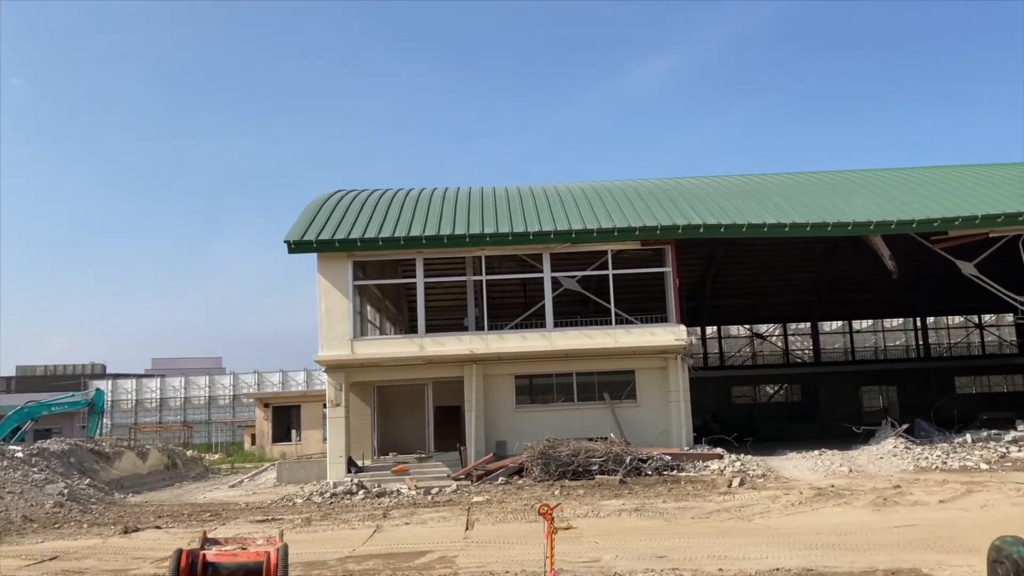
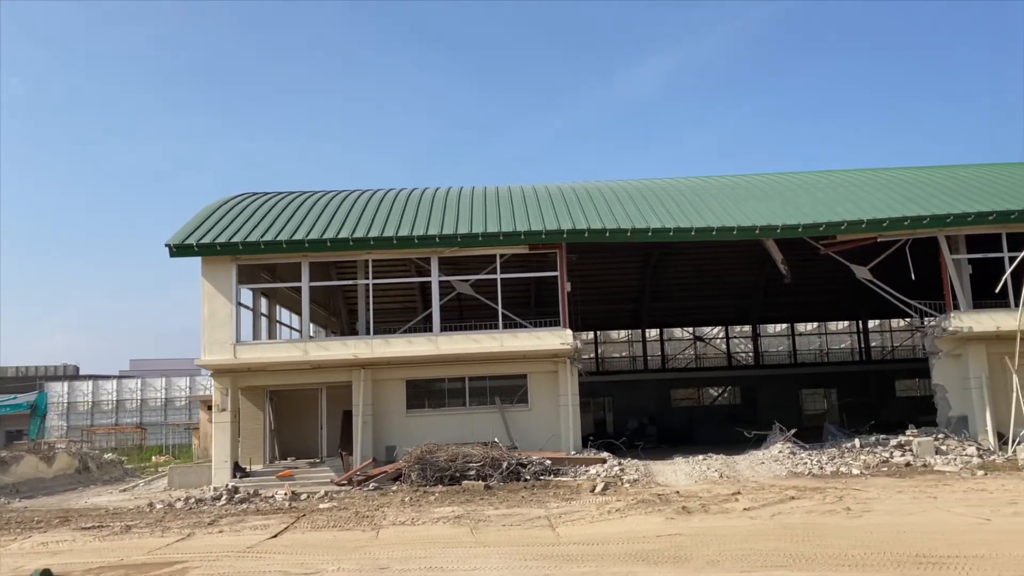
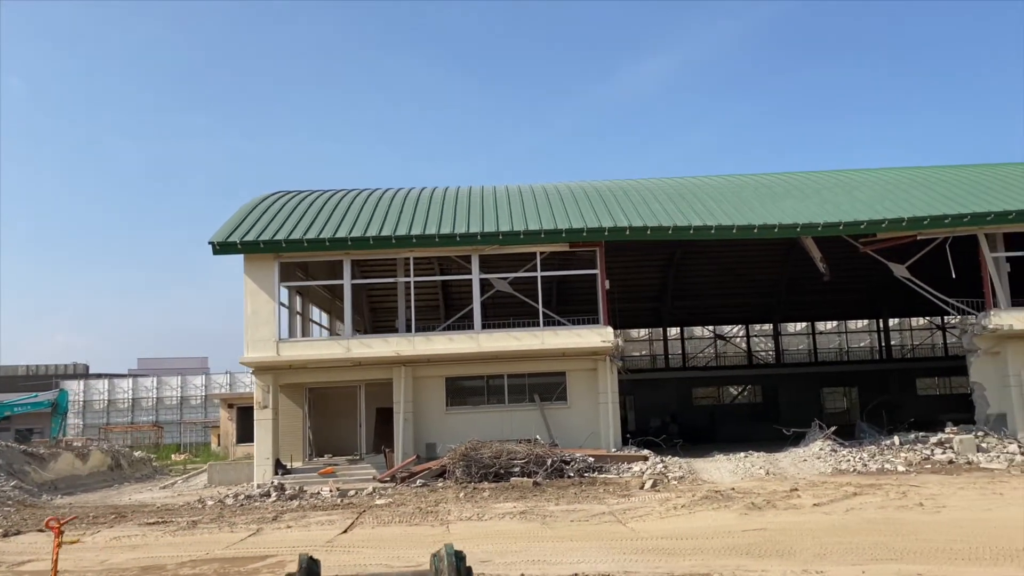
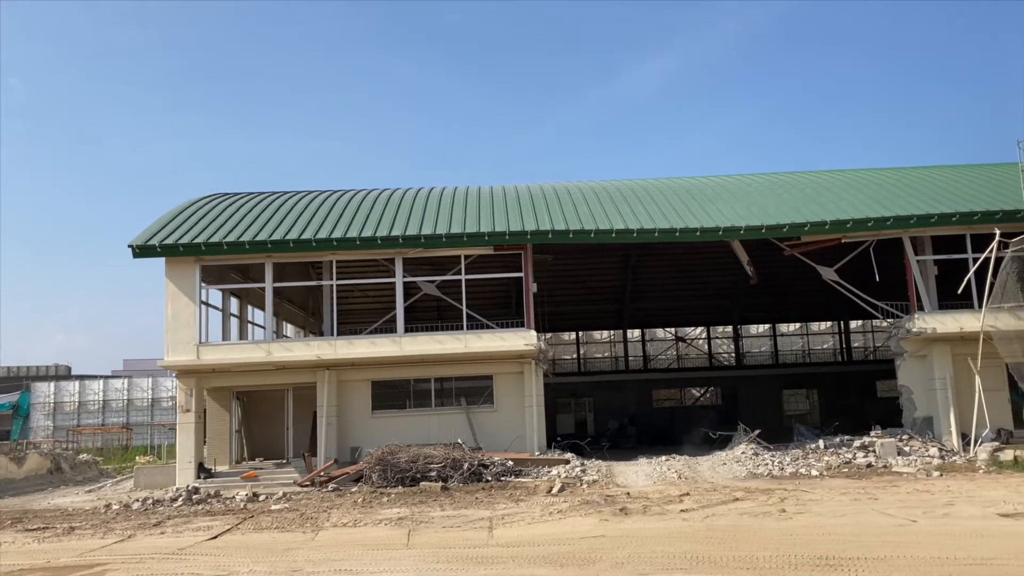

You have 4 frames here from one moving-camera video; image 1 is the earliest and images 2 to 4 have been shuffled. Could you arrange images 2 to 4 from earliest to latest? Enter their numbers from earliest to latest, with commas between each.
3, 2, 4
